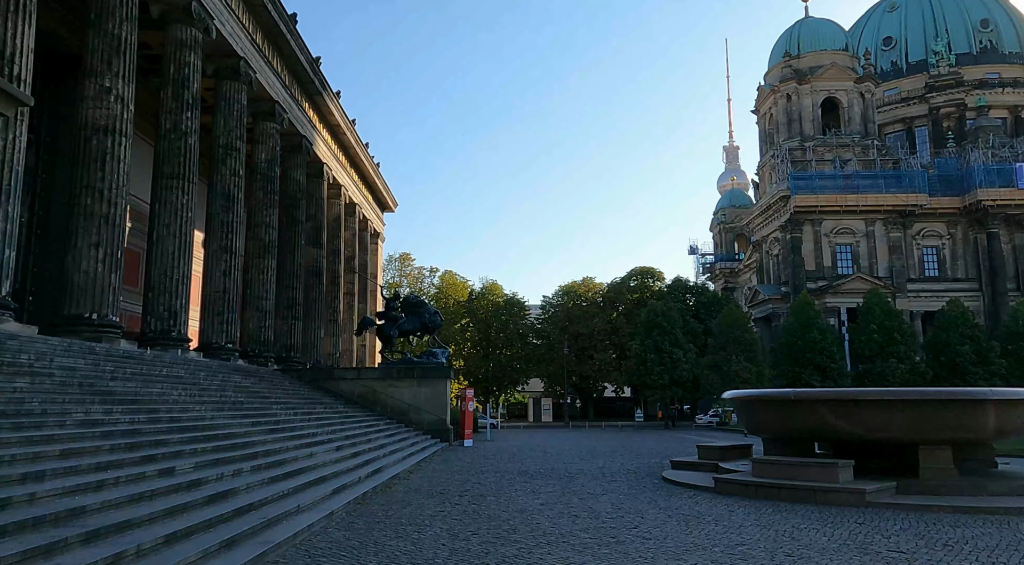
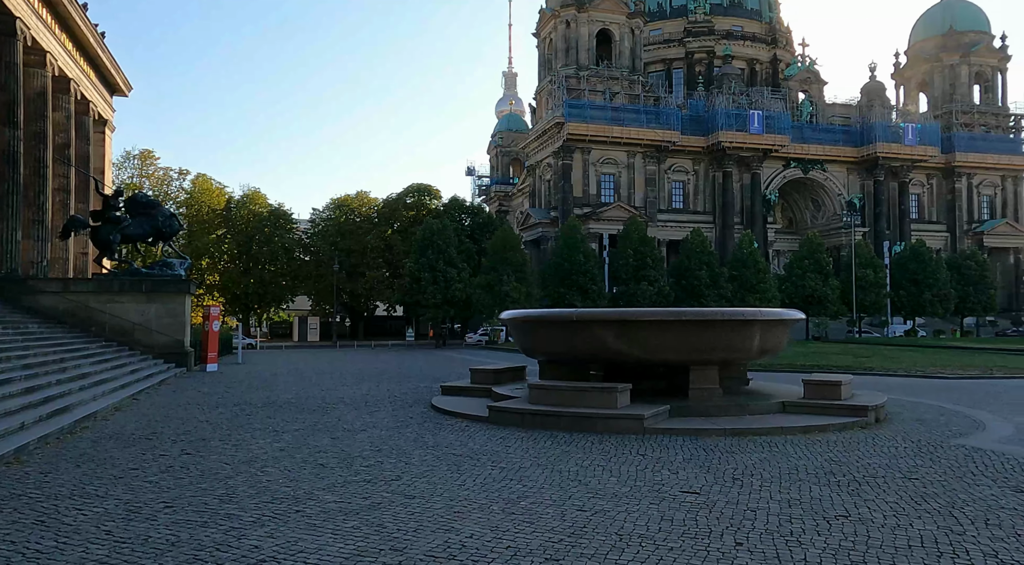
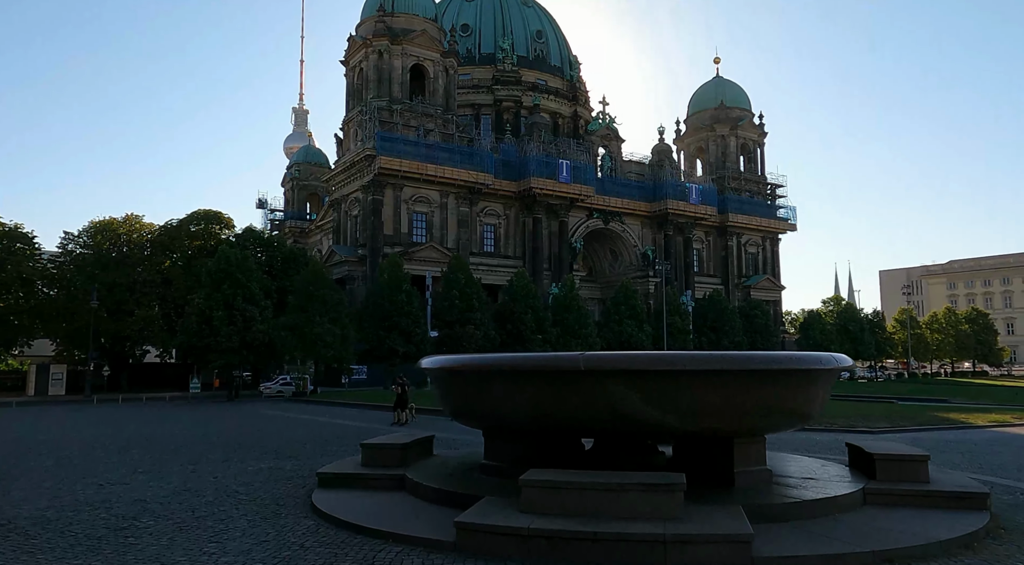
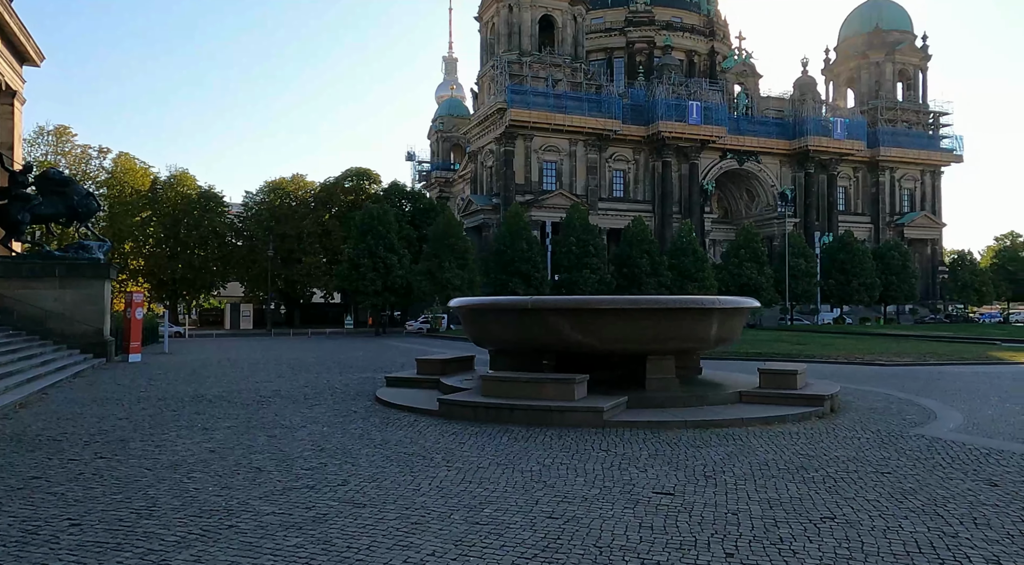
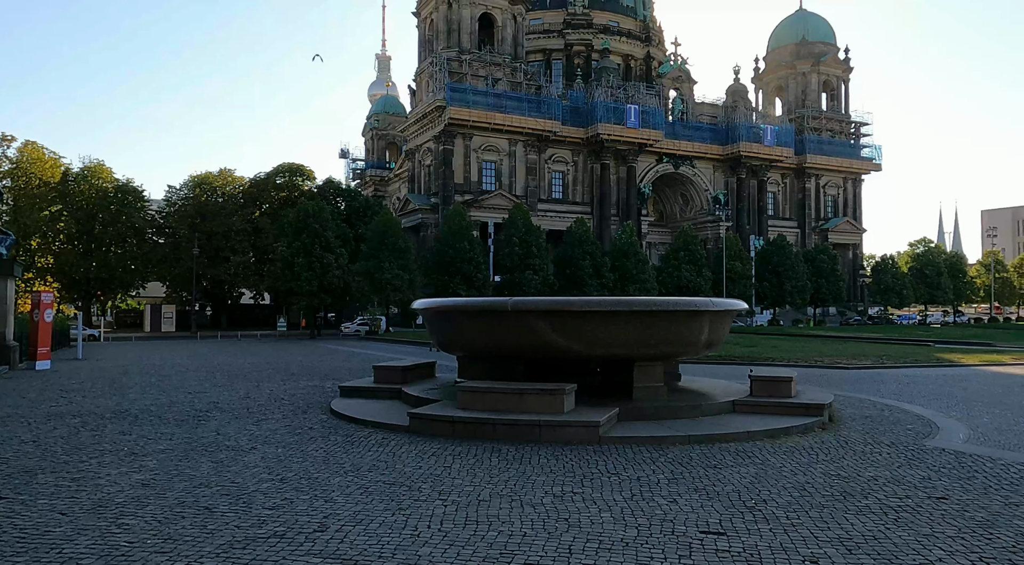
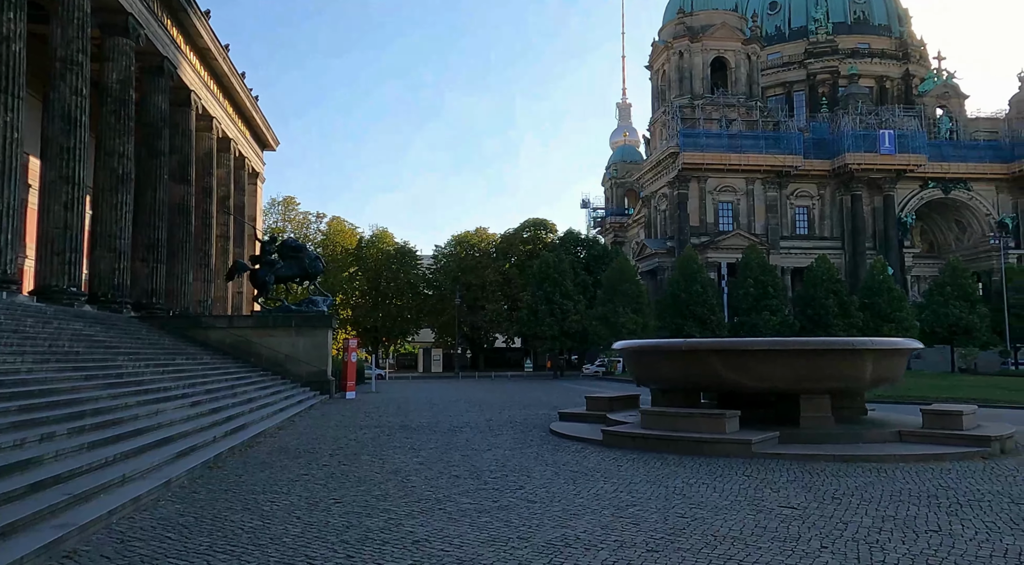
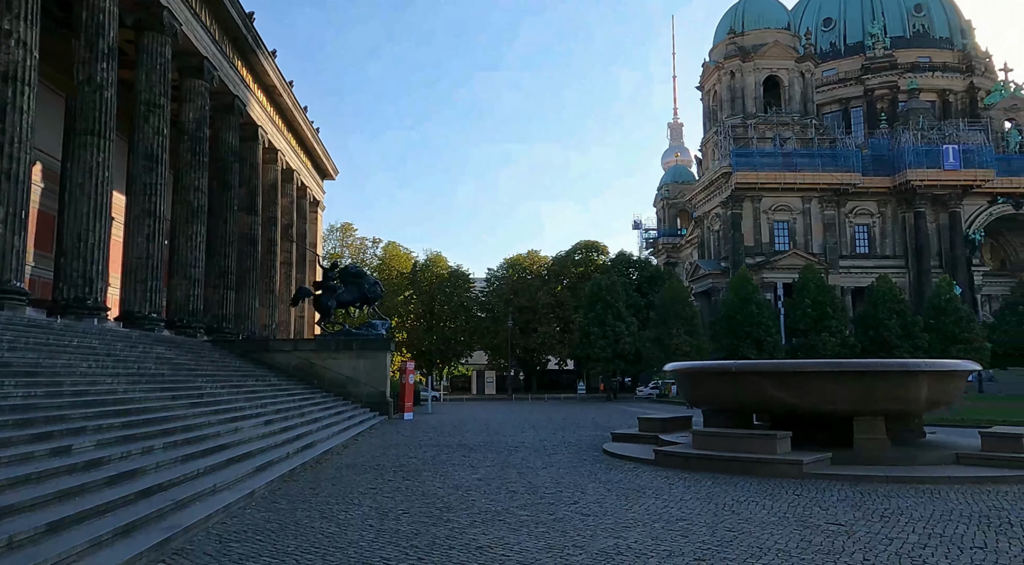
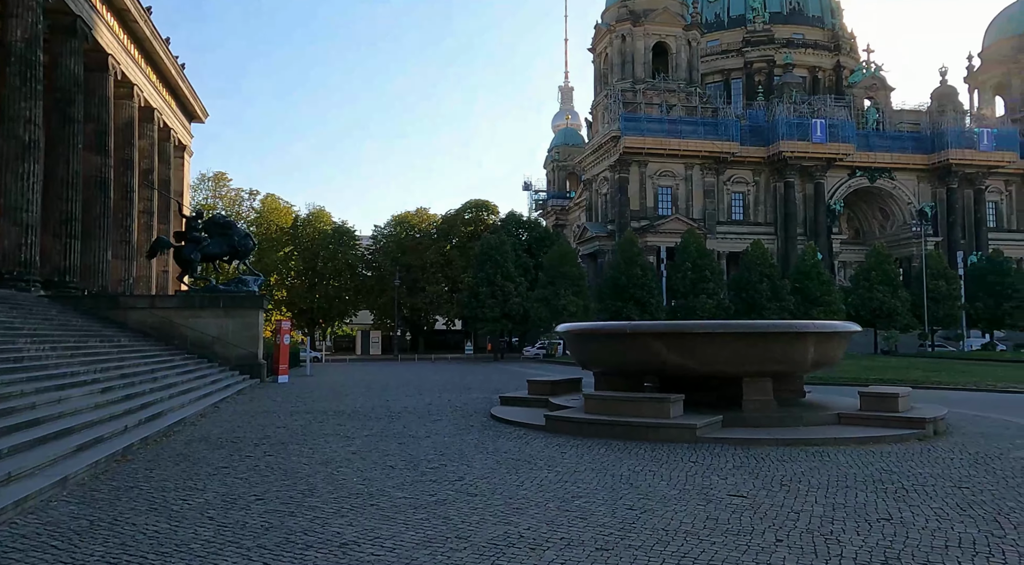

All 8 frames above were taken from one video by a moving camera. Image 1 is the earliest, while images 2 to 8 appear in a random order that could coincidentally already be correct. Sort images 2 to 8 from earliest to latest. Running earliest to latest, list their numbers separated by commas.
7, 6, 8, 2, 4, 5, 3
